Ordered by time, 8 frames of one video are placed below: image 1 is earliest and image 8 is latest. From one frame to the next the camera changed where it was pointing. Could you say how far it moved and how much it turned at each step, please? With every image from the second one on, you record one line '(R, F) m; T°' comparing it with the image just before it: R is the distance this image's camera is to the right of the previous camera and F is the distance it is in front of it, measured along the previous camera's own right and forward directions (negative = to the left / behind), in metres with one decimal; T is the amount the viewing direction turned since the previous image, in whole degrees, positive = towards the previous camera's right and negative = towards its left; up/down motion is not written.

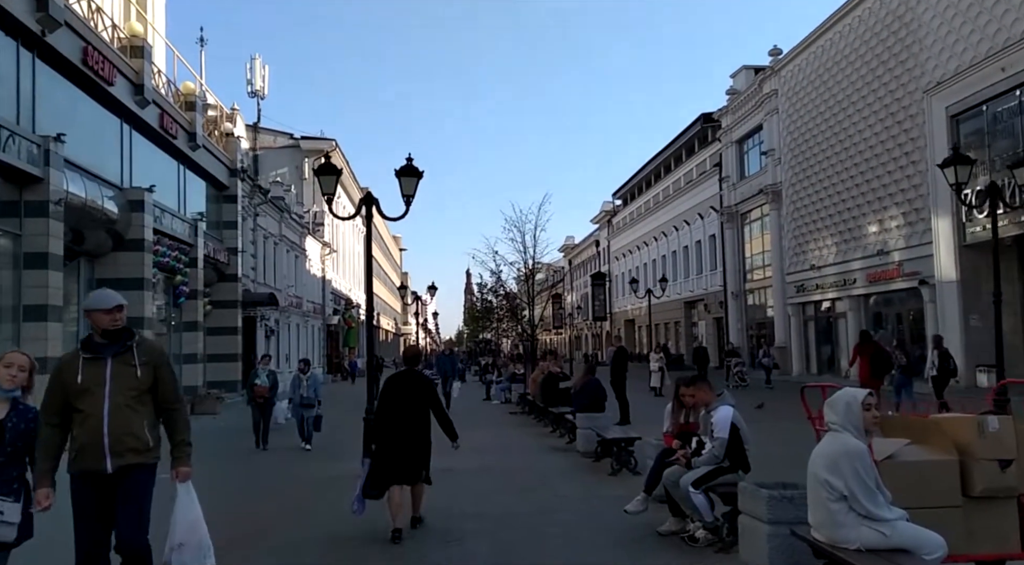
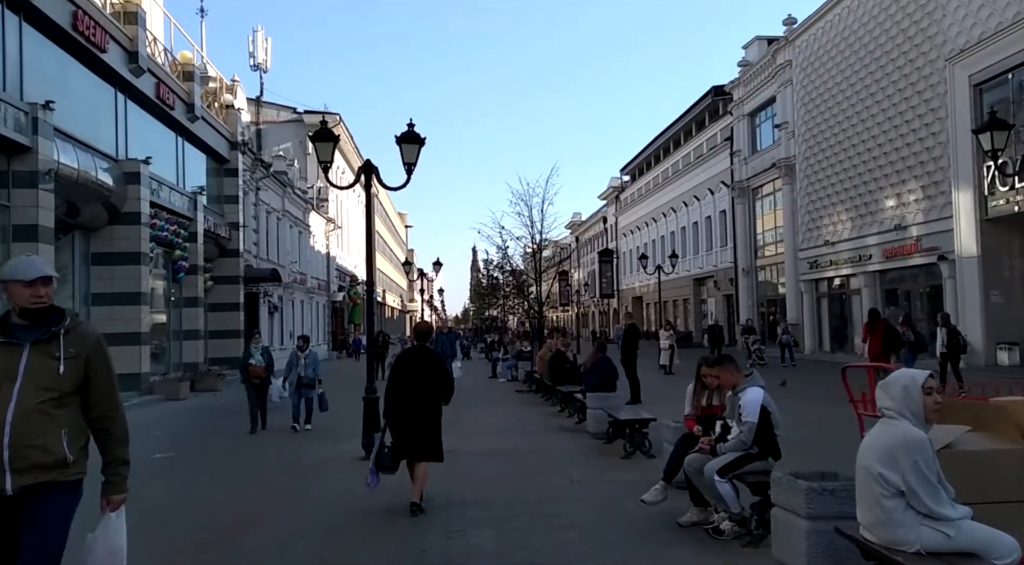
(0.0, +0.6) m; 0°
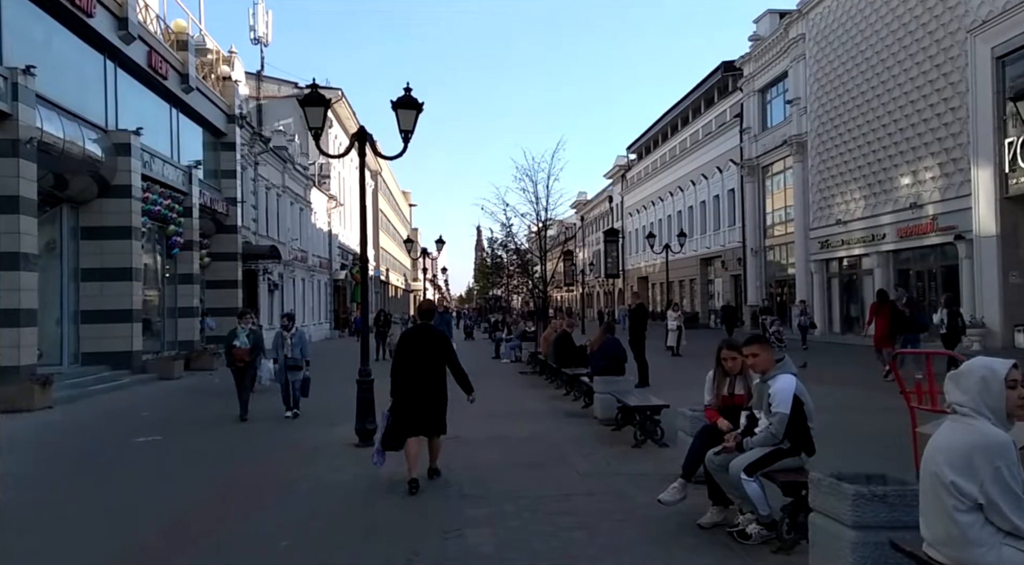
(0.0, +0.7) m; 0°
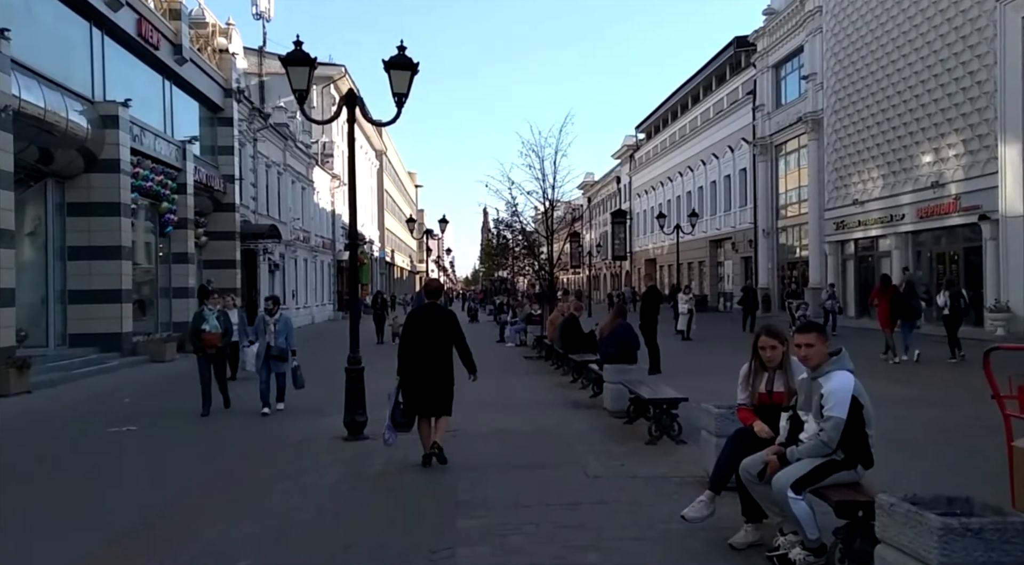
(0.0, +0.9) m; 0°
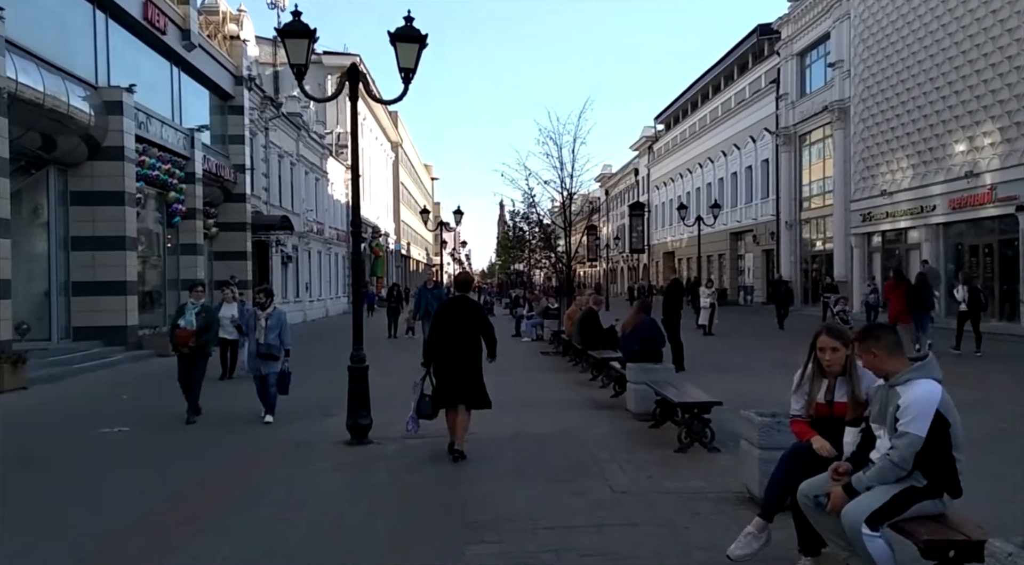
(0.0, +0.7) m; -1°
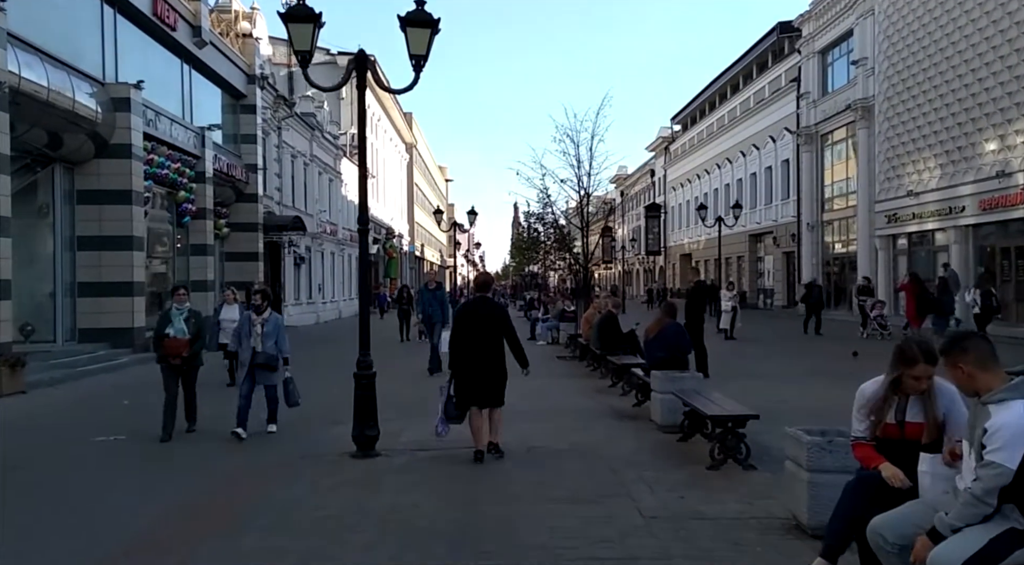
(0.0, +0.6) m; -1°
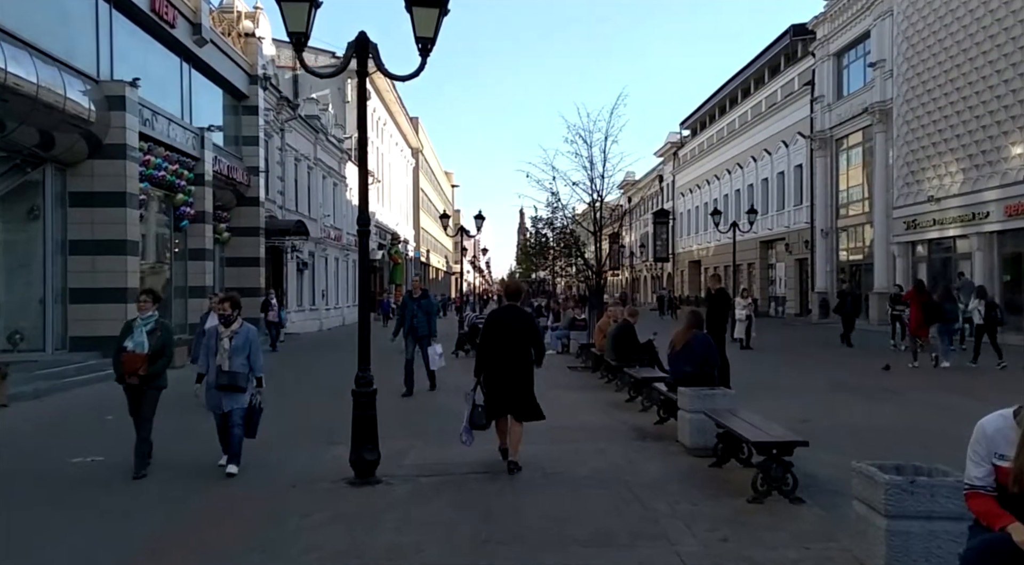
(-0.1, +0.8) m; 0°
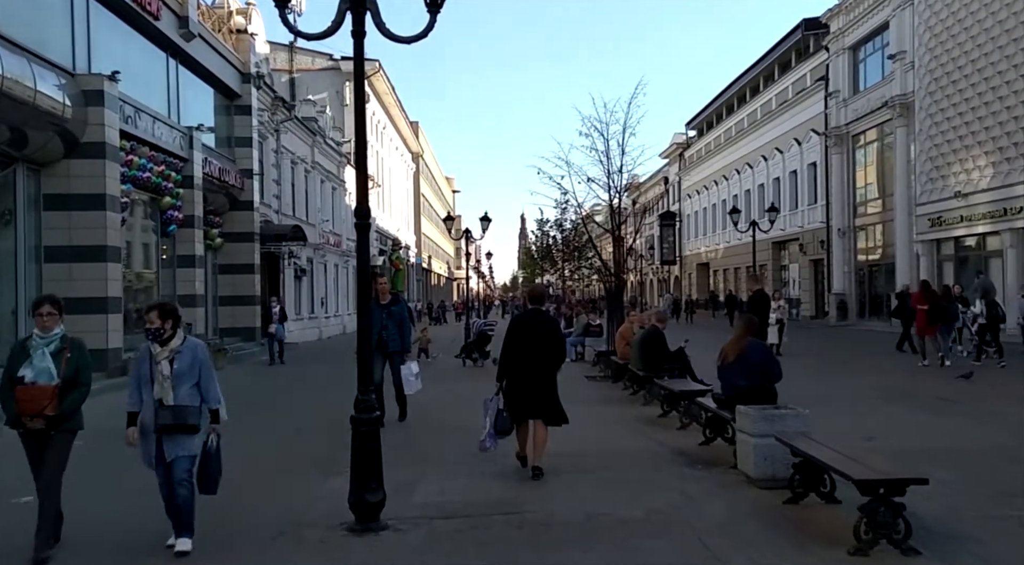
(-0.2, +1.3) m; 0°
